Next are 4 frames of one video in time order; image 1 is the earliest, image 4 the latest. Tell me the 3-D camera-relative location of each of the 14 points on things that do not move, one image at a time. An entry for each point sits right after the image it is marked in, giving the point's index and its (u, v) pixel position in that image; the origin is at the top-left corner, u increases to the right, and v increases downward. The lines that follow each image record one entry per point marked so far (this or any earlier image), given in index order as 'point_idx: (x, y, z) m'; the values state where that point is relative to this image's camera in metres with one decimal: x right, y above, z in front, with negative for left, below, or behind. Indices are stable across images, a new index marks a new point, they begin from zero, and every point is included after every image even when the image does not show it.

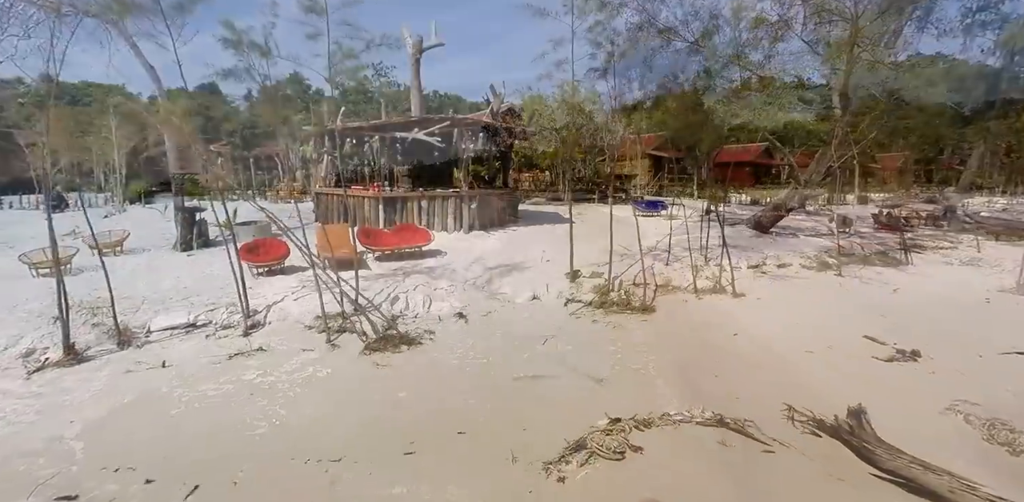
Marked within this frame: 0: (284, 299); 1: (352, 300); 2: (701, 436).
0: (-2.8, -0.6, +6.0) m
1: (-1.9, -0.6, +5.8) m
2: (+1.4, -1.4, +3.7) m
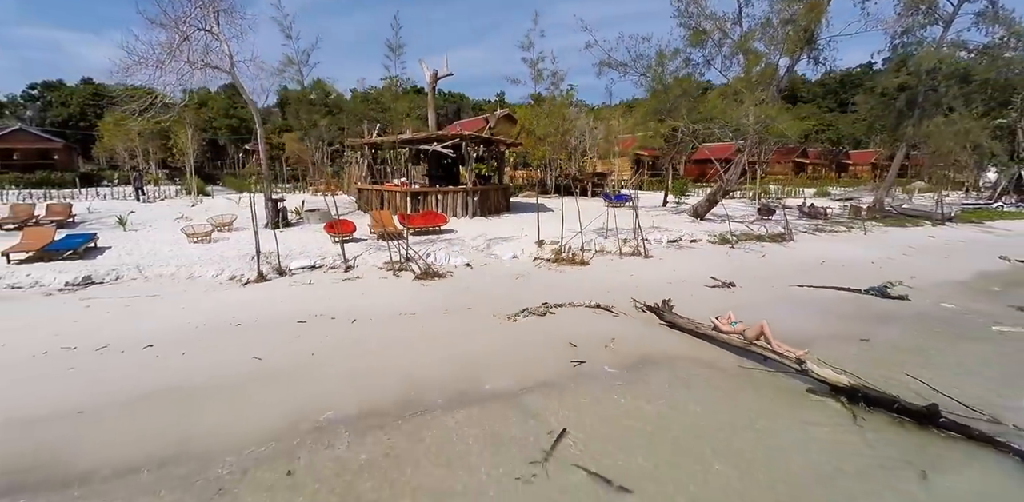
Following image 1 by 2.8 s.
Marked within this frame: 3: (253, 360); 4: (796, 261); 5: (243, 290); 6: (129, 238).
0: (-3.1, -0.1, +9.8) m
1: (-2.2, -0.1, +9.7) m
2: (+1.1, -0.9, +7.5) m
3: (-3.1, -1.3, +5.8) m
4: (+6.9, -0.2, +11.8) m
5: (-4.5, -0.7, +7.9) m
6: (-9.0, +0.3, +11.3) m
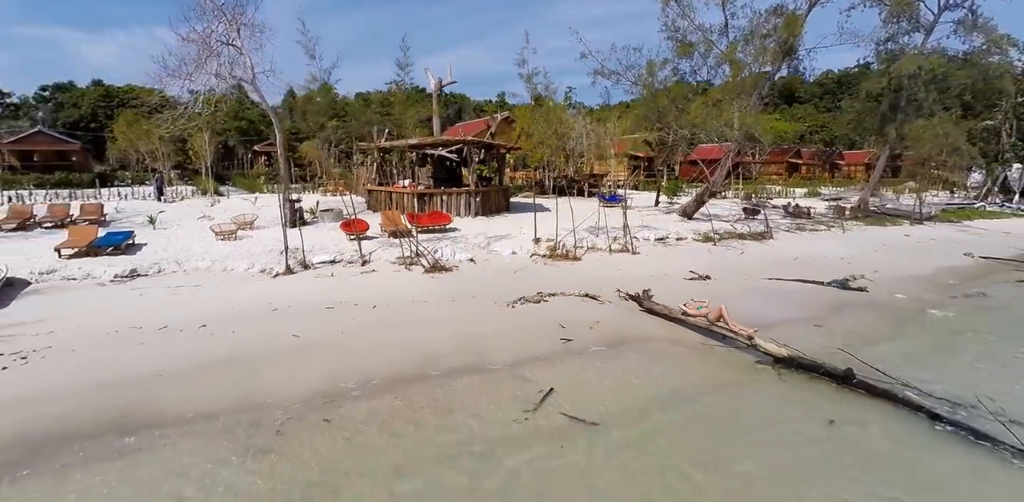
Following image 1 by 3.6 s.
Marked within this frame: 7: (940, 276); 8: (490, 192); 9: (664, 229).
0: (-3.1, 0.0, +10.9) m
1: (-2.2, 0.0, +10.7) m
2: (+1.1, -0.9, +8.6) m
3: (-3.1, -1.2, +6.8) m
4: (+6.9, -0.2, +12.8) m
5: (-4.5, -0.6, +9.0) m
6: (-9.0, +0.4, +12.4) m
7: (+10.6, -0.6, +12.0) m
8: (-0.8, +2.1, +17.2) m
9: (+4.6, +0.7, +14.7) m
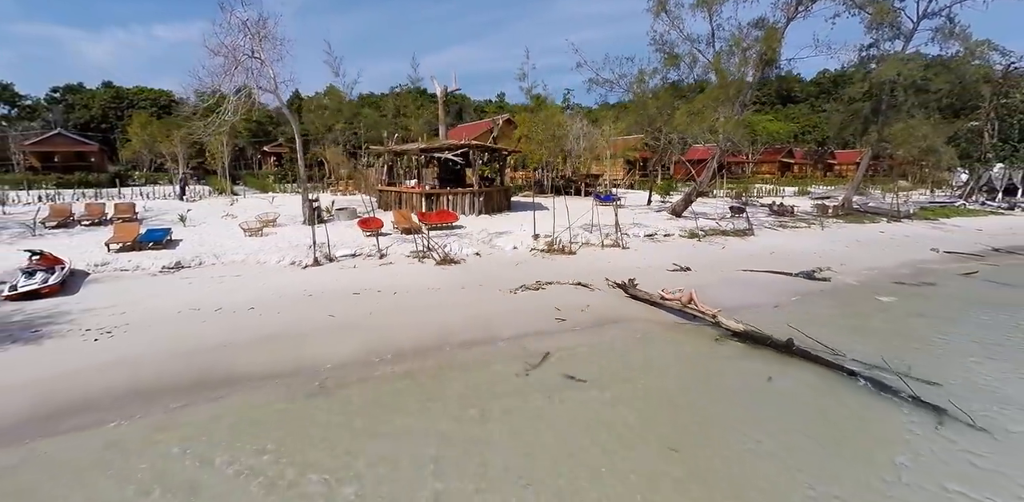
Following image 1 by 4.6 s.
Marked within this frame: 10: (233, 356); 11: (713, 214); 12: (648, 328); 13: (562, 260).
0: (-3.0, +0.1, +12.1) m
1: (-2.2, +0.1, +11.9) m
2: (+1.1, -0.7, +9.8) m
3: (-3.1, -1.1, +8.1) m
4: (+6.9, 0.0, +14.0) m
5: (-4.4, -0.5, +10.2) m
6: (-9.0, +0.5, +13.6) m
7: (+10.7, -0.5, +13.2) m
8: (-0.7, +2.3, +18.5) m
9: (+4.7, +0.8, +15.9) m
10: (-3.9, -1.5, +6.7) m
11: (+8.2, +1.5, +19.8) m
12: (+2.3, -1.3, +7.9) m
13: (+1.2, -0.2, +12.0) m
